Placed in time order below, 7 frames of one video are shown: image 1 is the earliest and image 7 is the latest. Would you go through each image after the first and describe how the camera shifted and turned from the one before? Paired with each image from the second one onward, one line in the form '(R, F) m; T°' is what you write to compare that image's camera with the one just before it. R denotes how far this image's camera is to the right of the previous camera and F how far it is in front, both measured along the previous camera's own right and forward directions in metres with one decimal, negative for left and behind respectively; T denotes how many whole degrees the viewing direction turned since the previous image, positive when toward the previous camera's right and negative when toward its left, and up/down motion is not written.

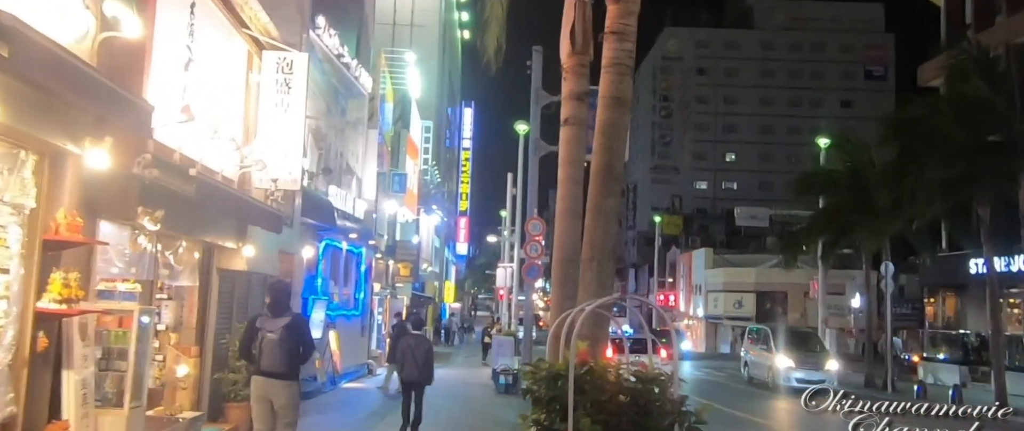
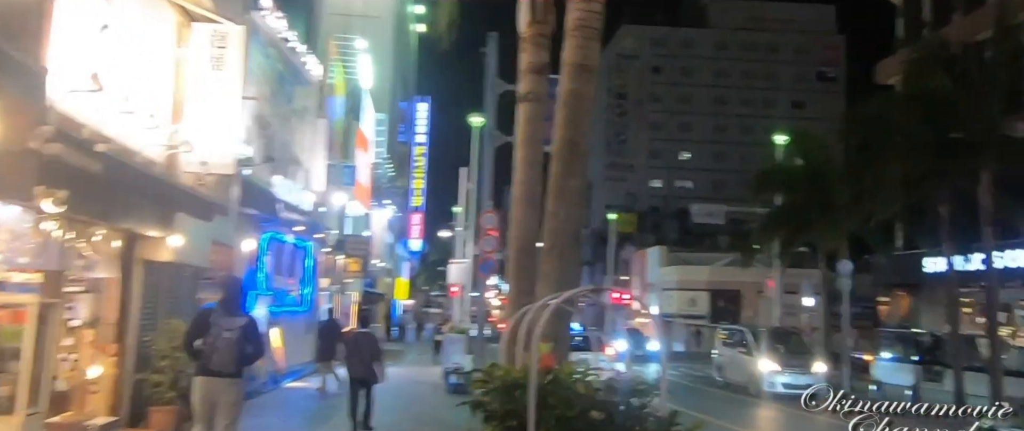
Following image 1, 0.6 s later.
(0.0, +0.8) m; +3°
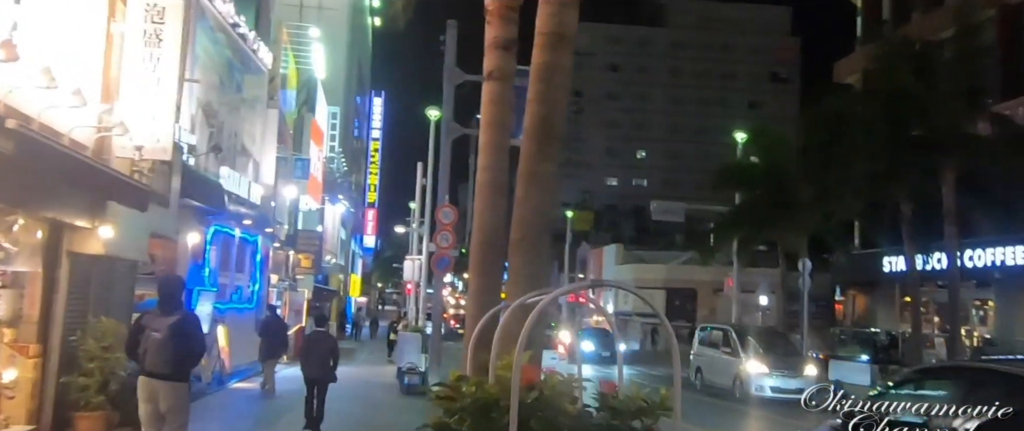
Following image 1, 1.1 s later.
(-0.1, +0.6) m; +3°
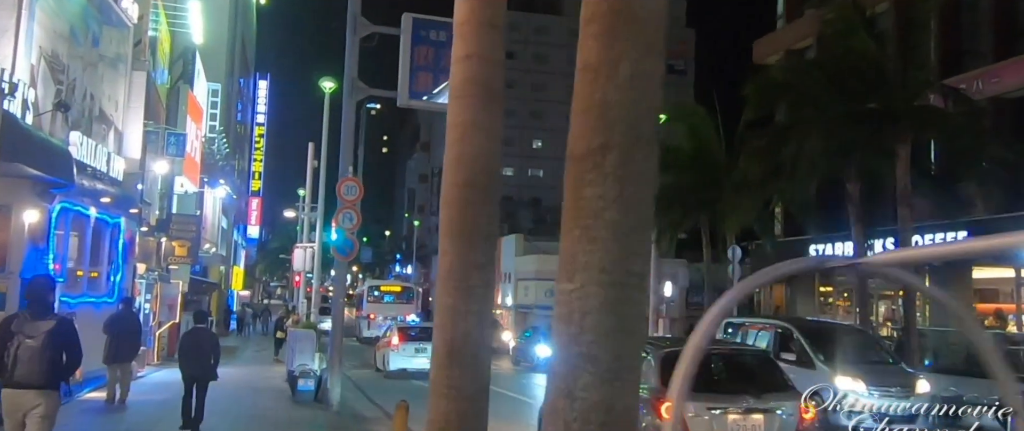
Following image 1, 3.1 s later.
(-0.4, +2.7) m; +7°
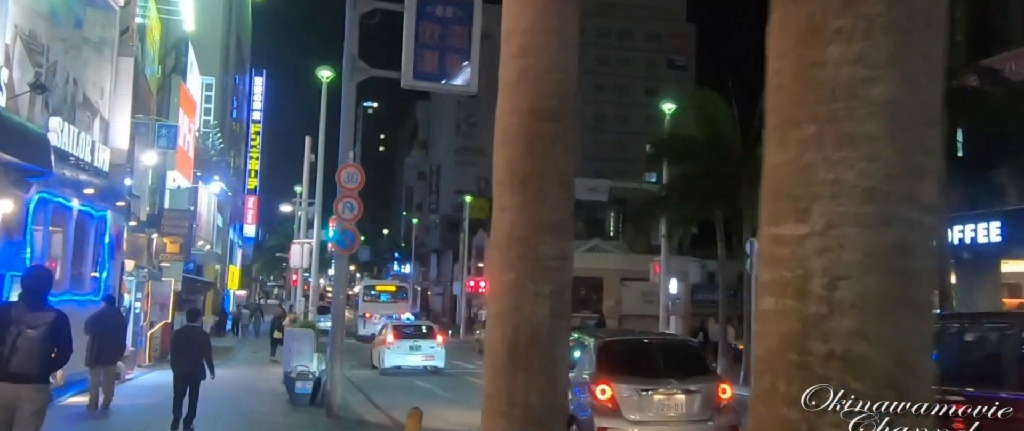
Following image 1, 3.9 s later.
(-0.2, +1.1) m; 0°
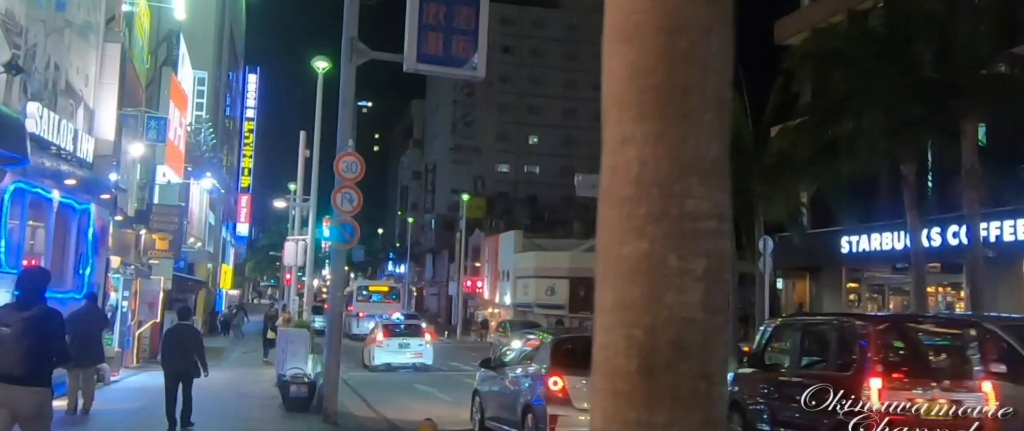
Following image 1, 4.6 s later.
(-0.2, +0.9) m; 0°
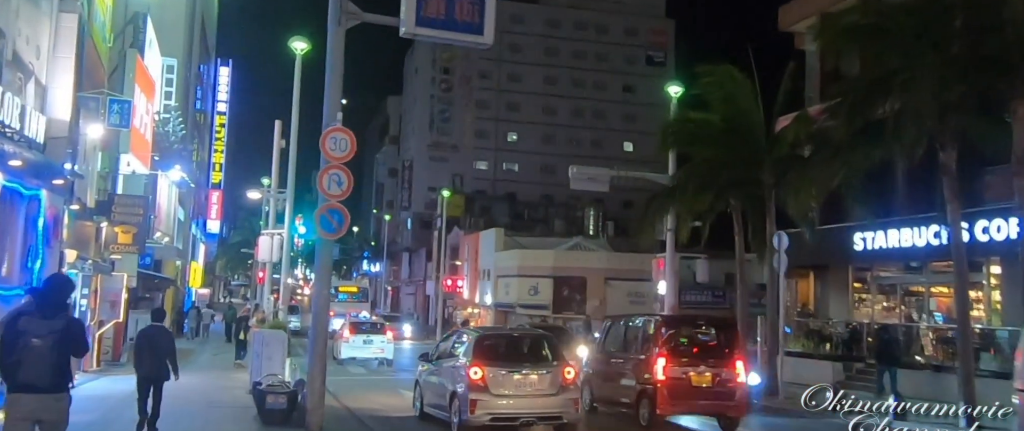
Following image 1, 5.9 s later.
(-0.5, +1.7) m; +2°
